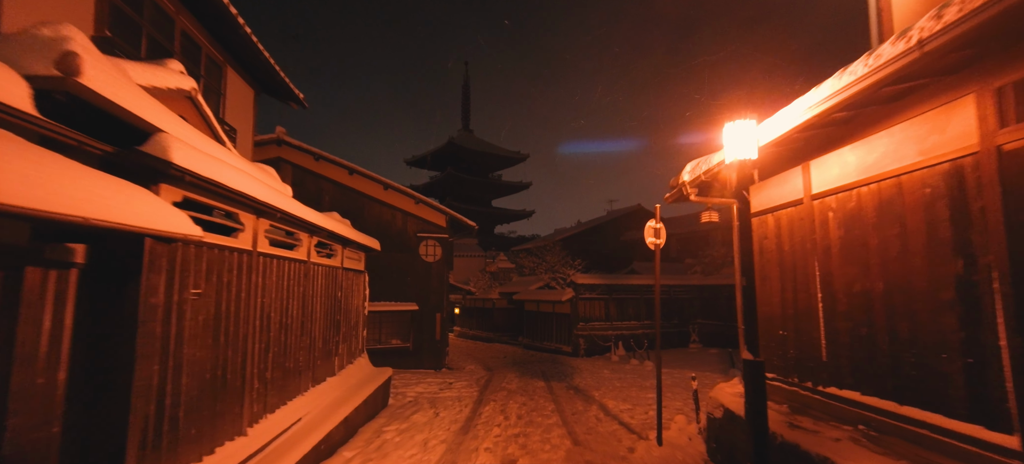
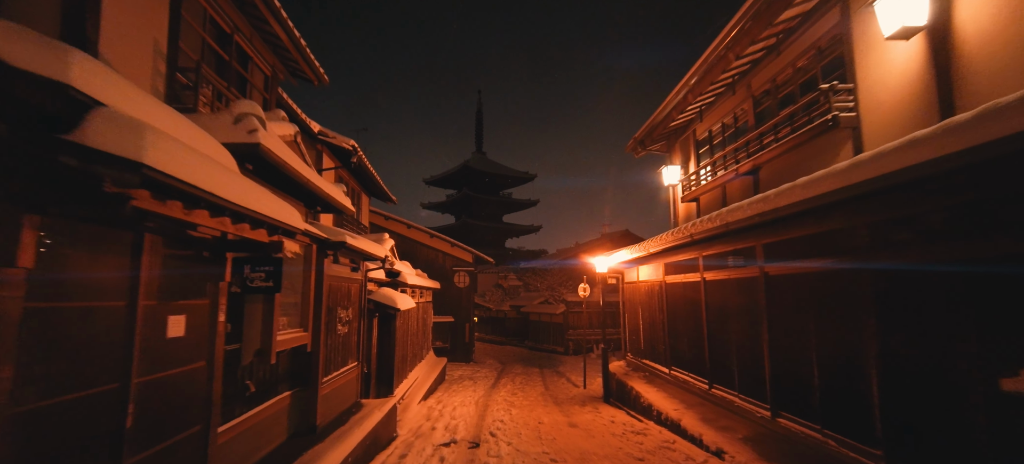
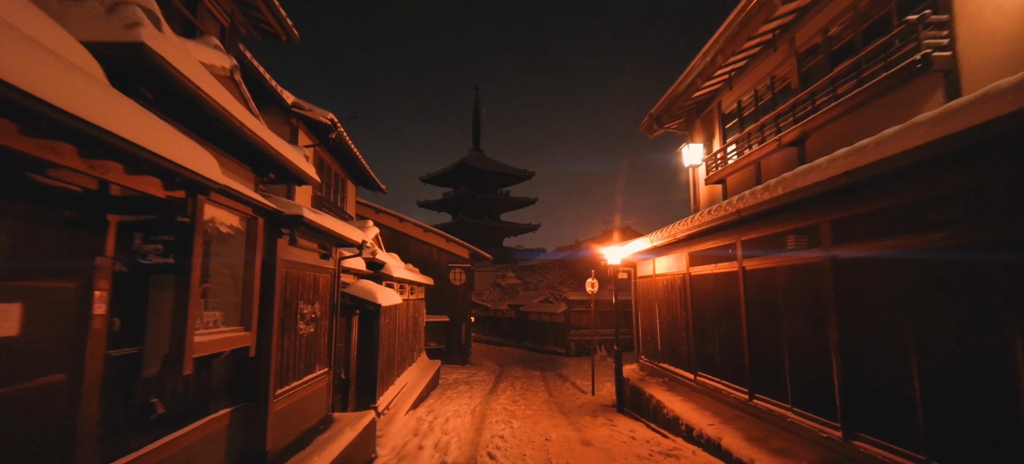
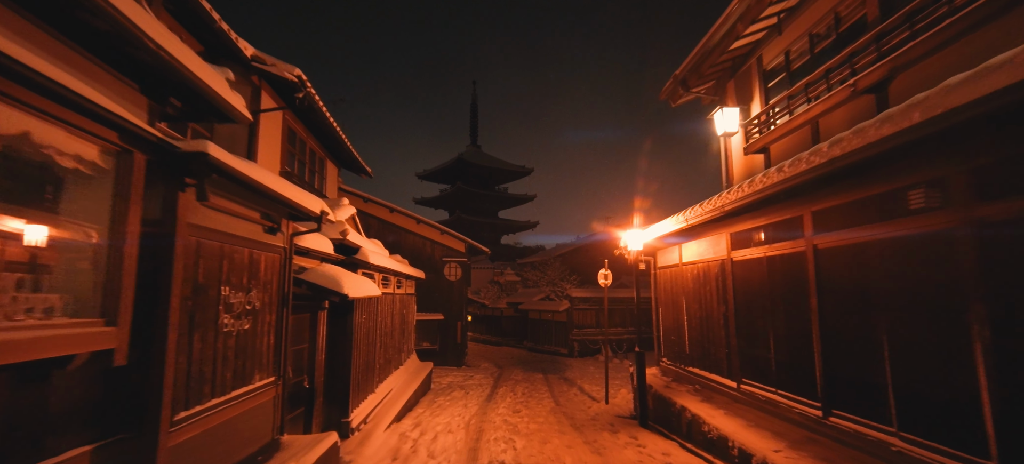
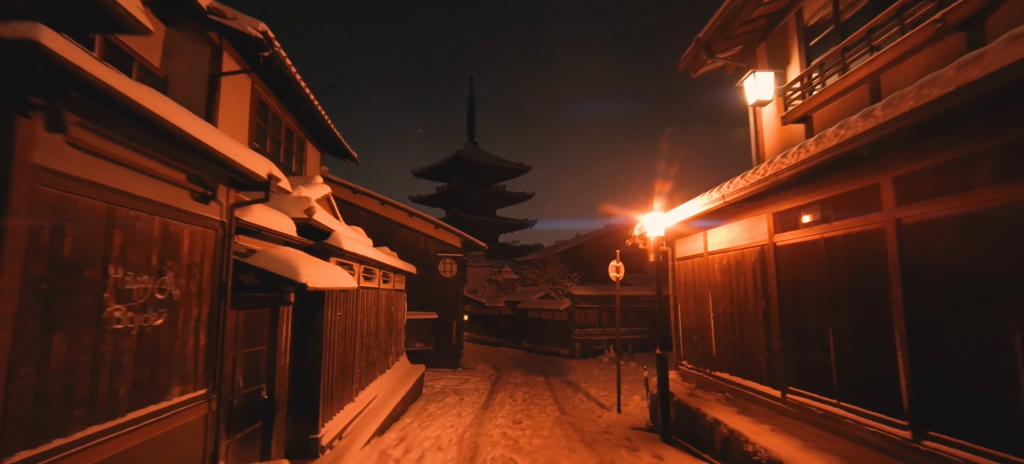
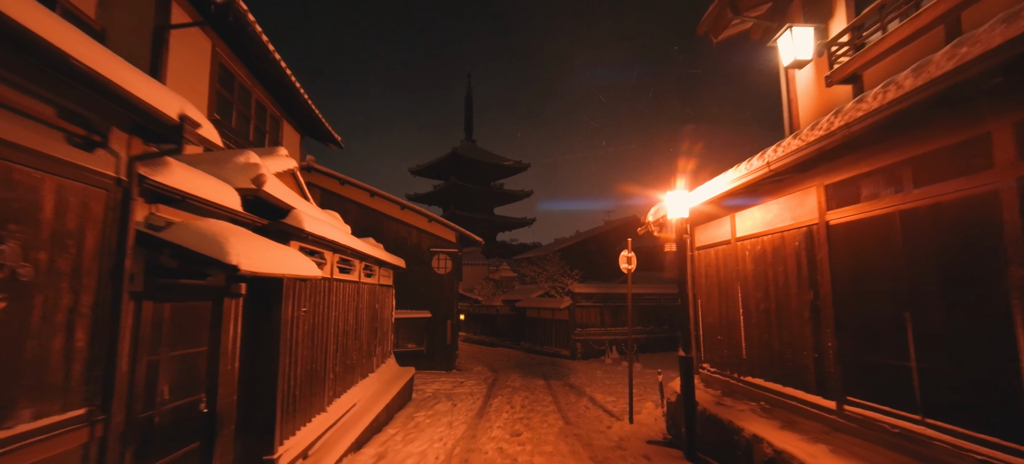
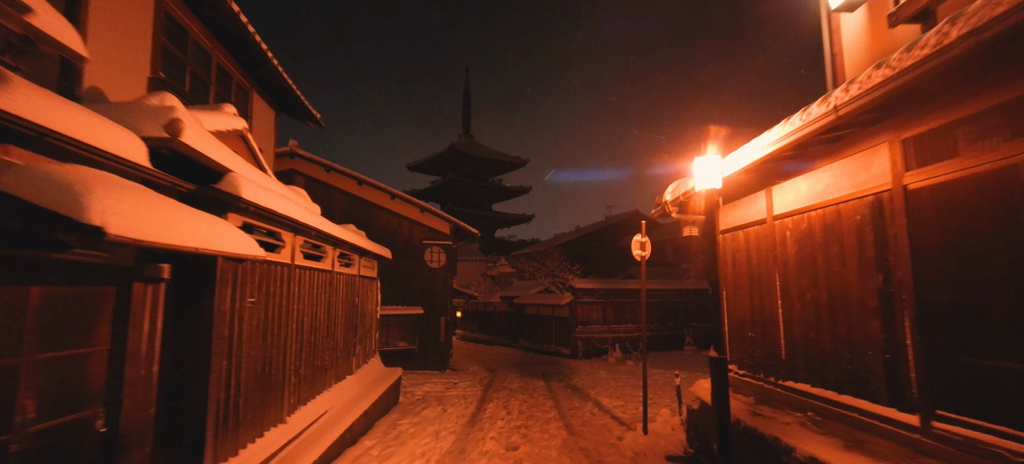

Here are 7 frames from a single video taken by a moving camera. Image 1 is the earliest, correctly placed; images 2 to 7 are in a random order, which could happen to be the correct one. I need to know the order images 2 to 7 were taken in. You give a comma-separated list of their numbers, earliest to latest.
7, 6, 5, 4, 3, 2
